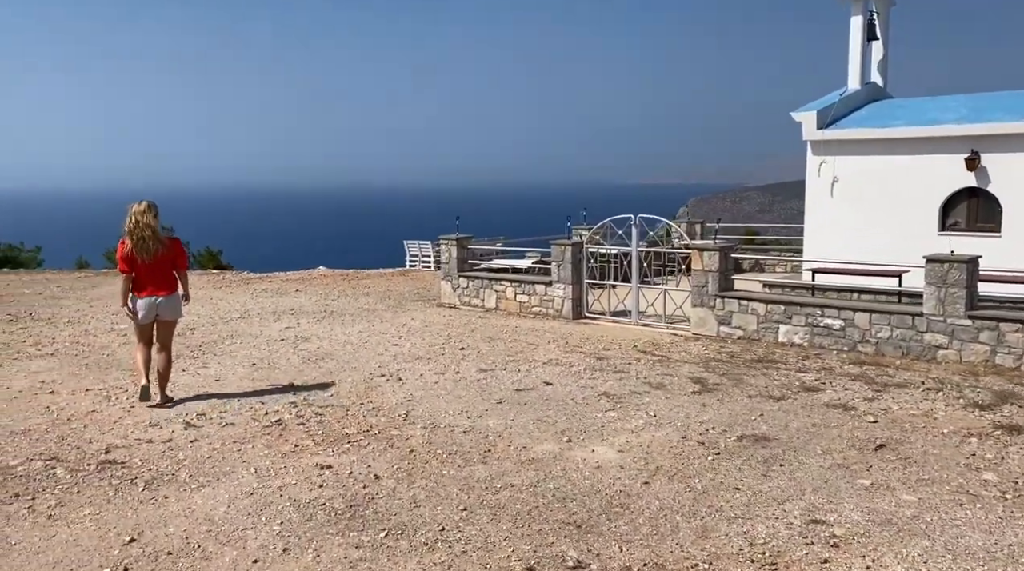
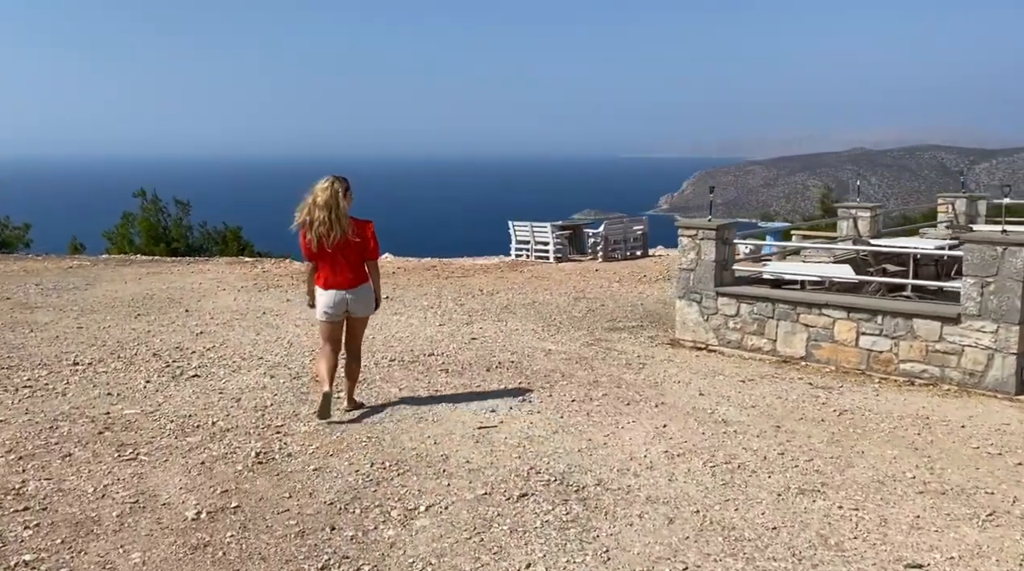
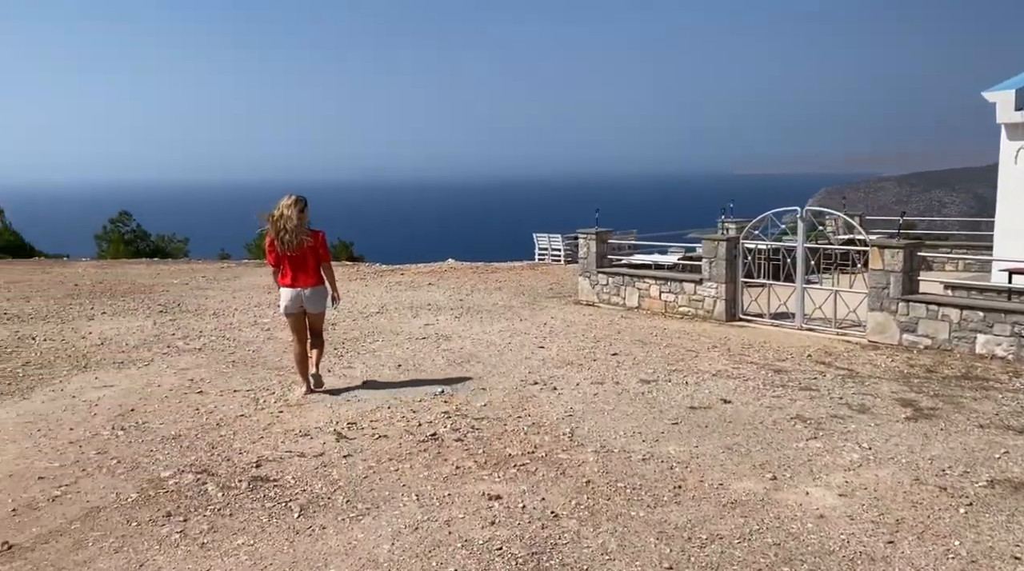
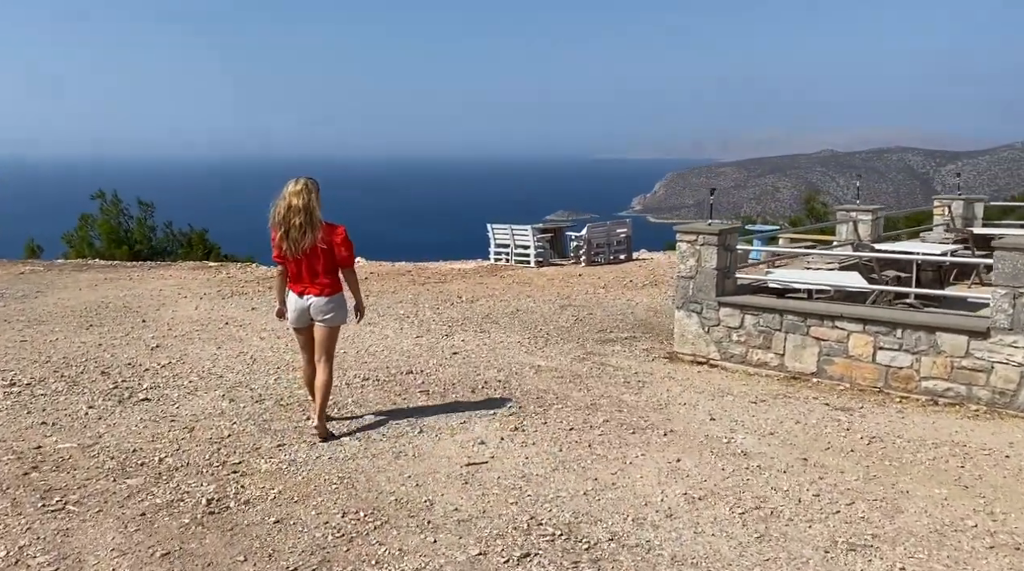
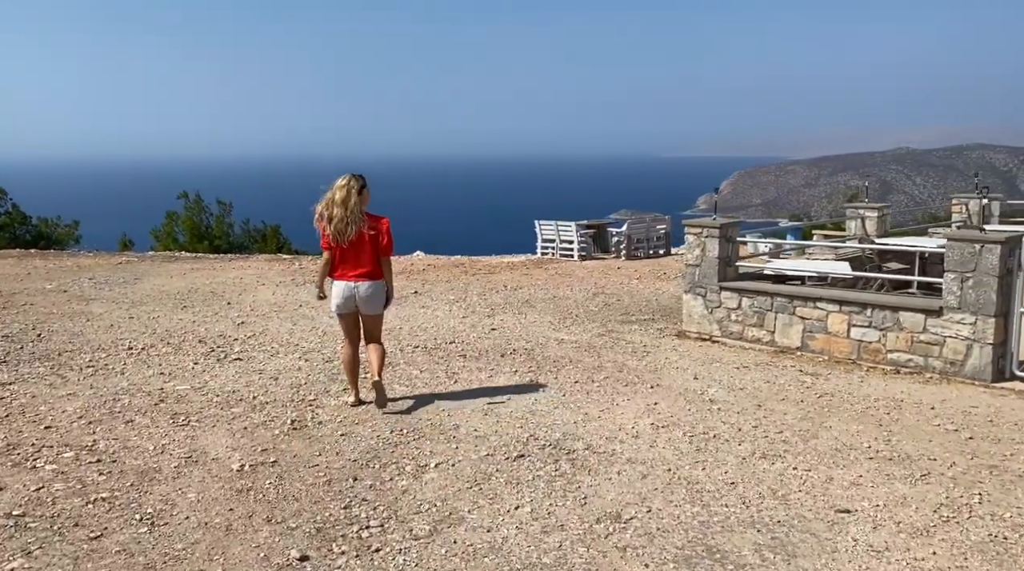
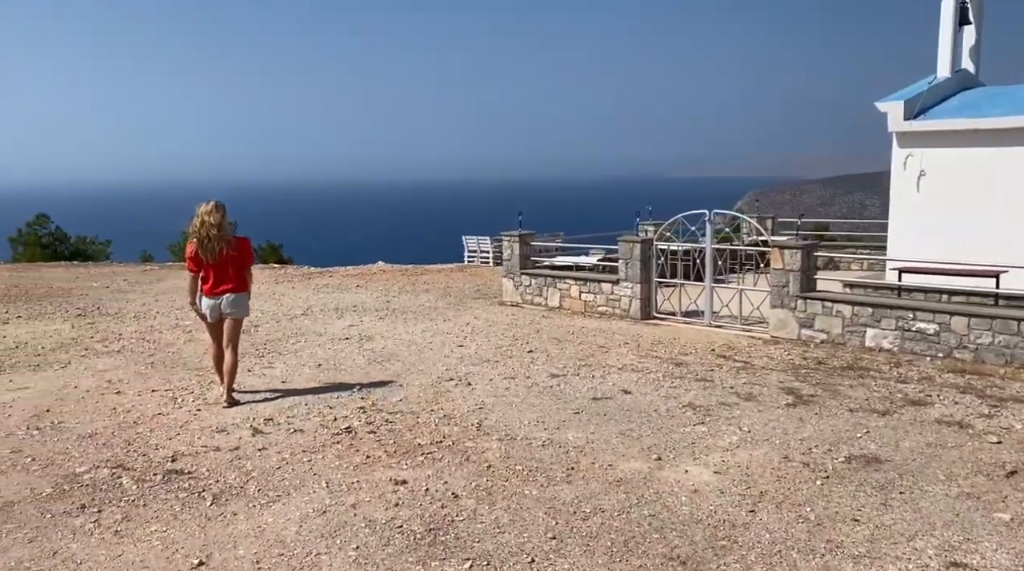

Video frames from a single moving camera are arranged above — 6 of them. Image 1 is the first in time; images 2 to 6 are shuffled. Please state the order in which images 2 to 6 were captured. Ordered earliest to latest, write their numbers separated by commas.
6, 3, 5, 2, 4
